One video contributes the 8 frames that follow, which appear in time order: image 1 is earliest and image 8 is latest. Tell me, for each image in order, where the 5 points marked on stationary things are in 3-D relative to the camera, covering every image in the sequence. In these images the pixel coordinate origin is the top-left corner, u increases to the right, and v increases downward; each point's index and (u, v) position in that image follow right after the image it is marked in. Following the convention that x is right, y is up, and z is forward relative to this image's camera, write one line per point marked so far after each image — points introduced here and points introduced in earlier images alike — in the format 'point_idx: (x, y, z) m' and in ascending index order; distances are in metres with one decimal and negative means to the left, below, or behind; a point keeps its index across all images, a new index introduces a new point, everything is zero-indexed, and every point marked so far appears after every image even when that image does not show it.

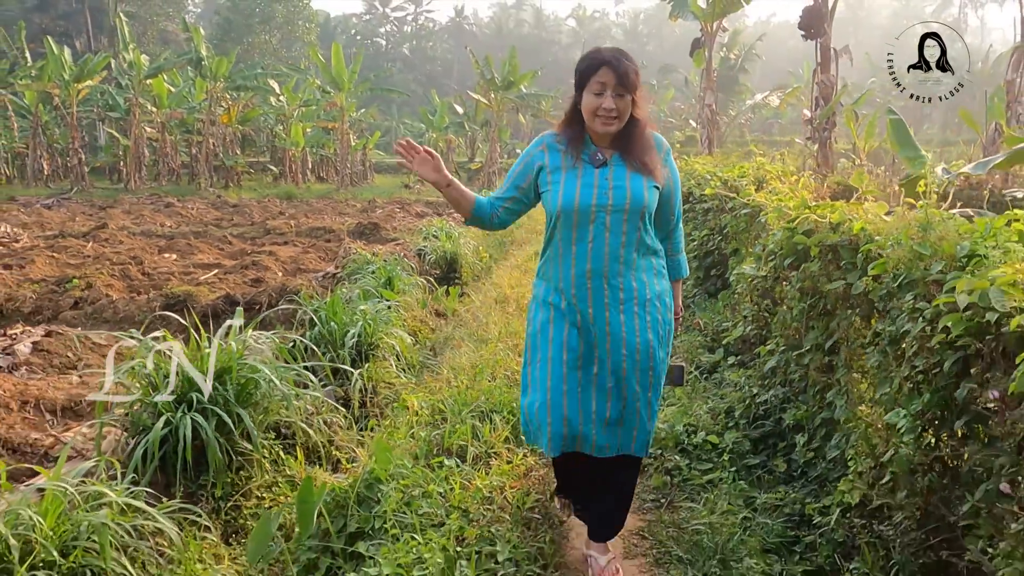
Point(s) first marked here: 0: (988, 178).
0: (+3.6, +0.8, +5.9) m
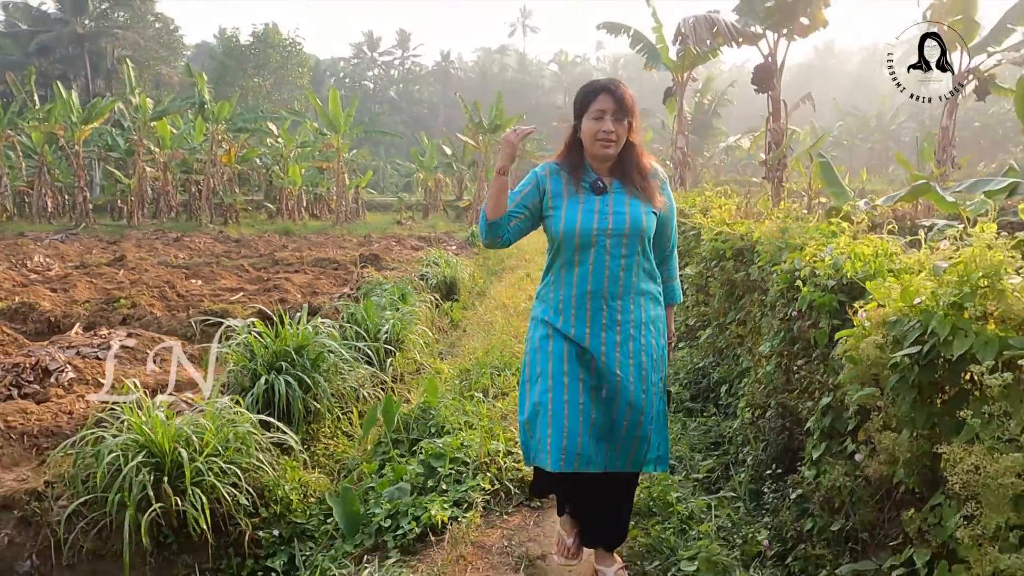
0: (+3.6, +0.7, +7.1) m
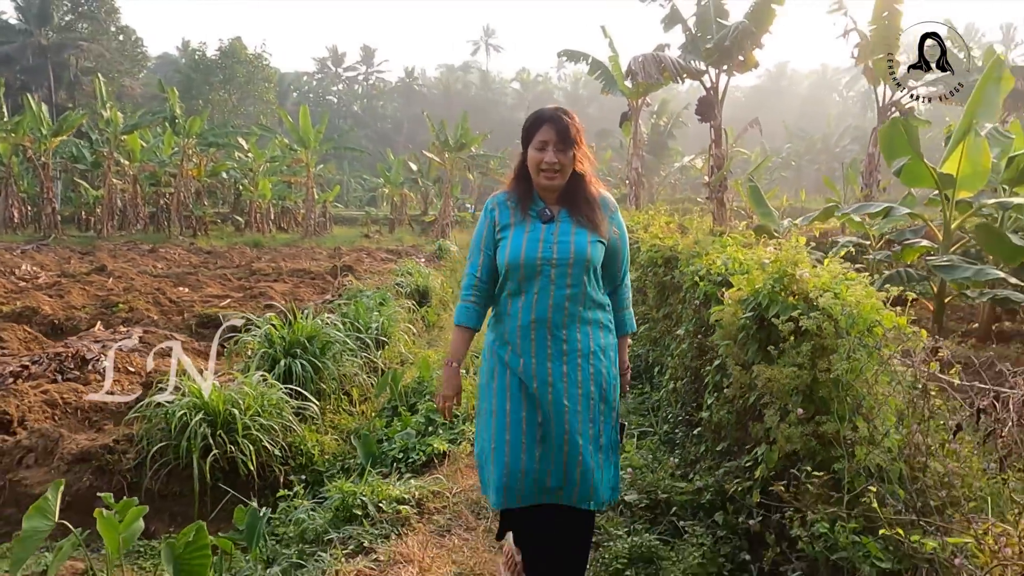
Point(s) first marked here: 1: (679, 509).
0: (+3.2, +0.6, +8.2) m
1: (+0.6, -0.8, +2.7) m
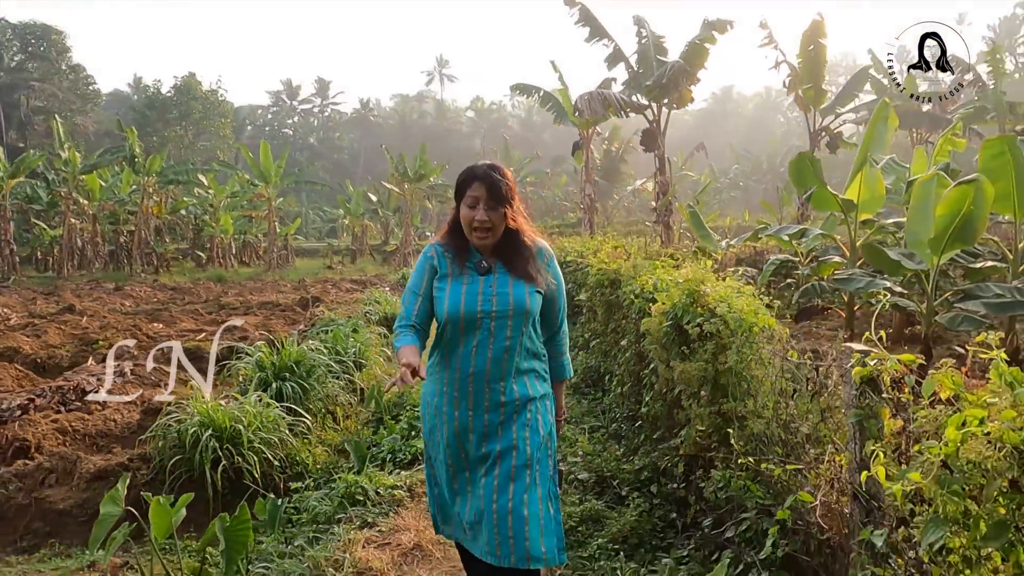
0: (+2.8, +0.5, +8.9) m
1: (+0.5, -0.8, +3.3) m
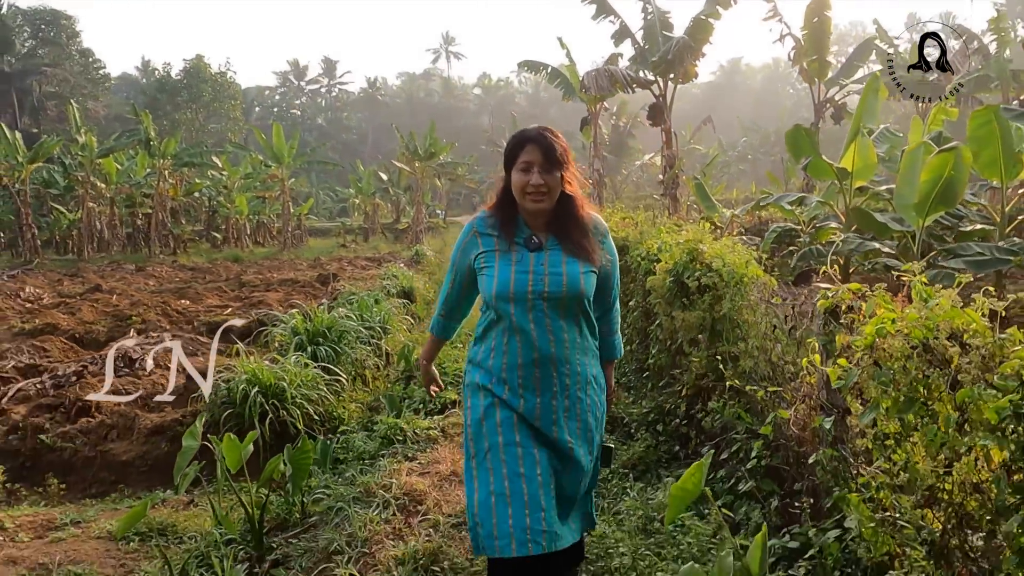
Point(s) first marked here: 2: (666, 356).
0: (+3.0, +0.9, +9.3) m
1: (+0.6, -0.7, +3.7) m
2: (+0.7, -0.3, +3.7) m
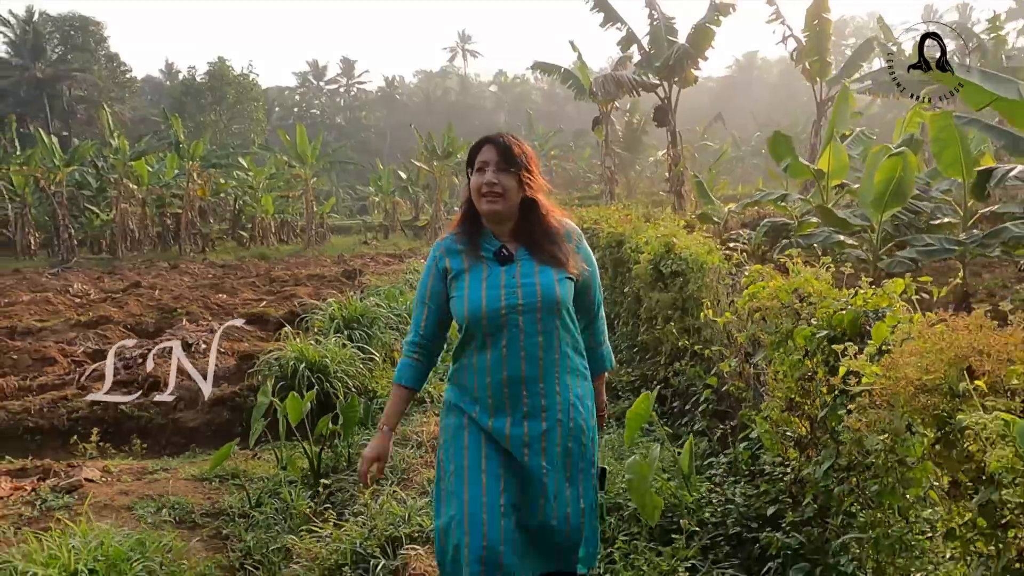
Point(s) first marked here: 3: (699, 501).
0: (+3.1, +1.0, +9.9) m
1: (+0.6, -0.6, +4.4) m
2: (+0.8, -0.2, +4.4) m
3: (+0.6, -0.7, +2.6) m
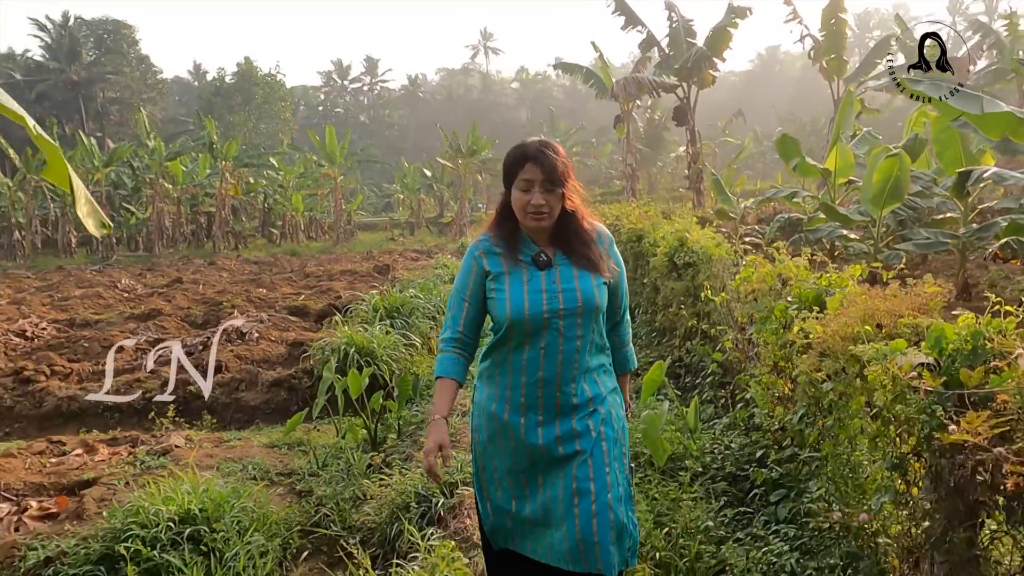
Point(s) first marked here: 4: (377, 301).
0: (+3.5, +1.1, +10.4) m
1: (+0.8, -0.5, +4.9) m
2: (+1.0, -0.2, +5.0) m
3: (+0.8, -0.7, +3.1) m
4: (-1.3, -0.1, +7.1) m
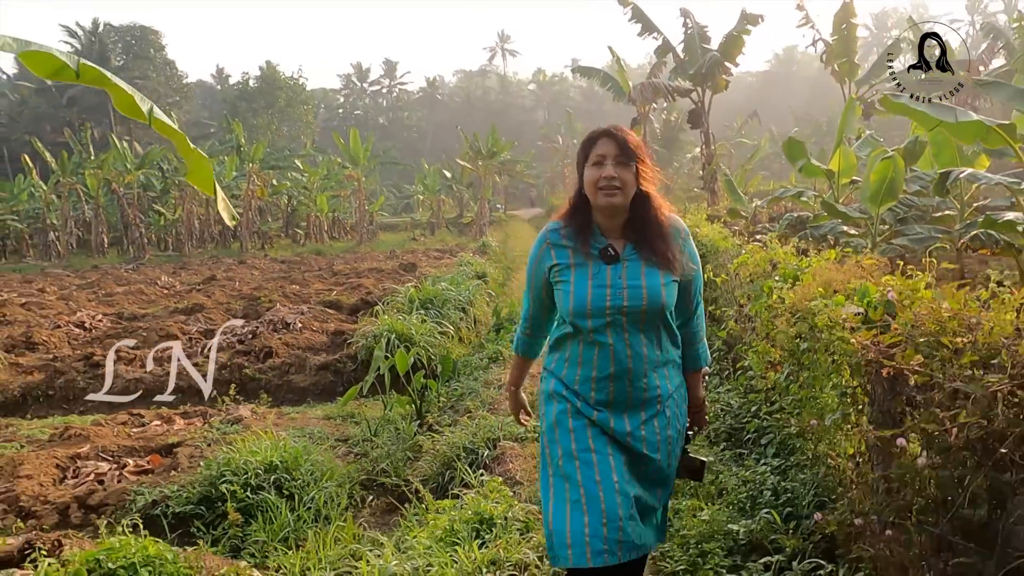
0: (+3.8, +1.1, +10.9) m
1: (+1.0, -0.4, +5.5) m
2: (+1.2, -0.1, +5.5) m
3: (+0.9, -0.6, +3.6) m
4: (-1.0, 0.0, +7.7) m
